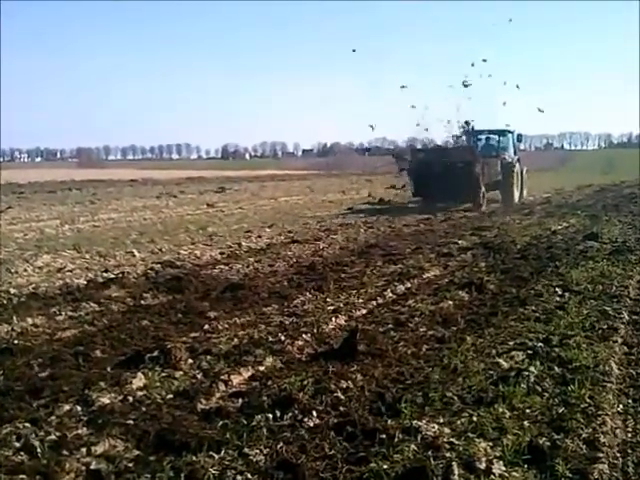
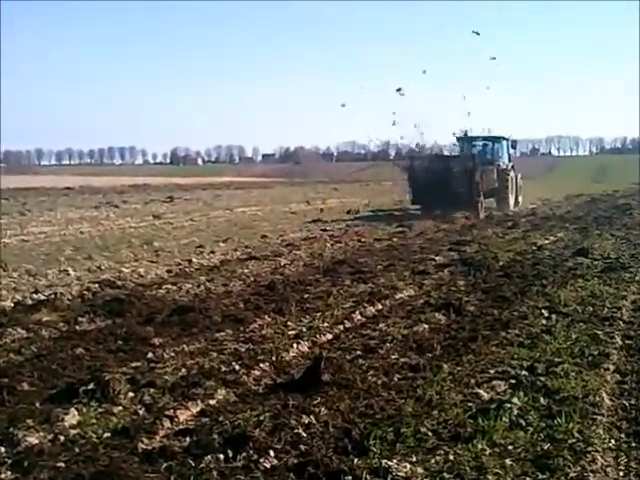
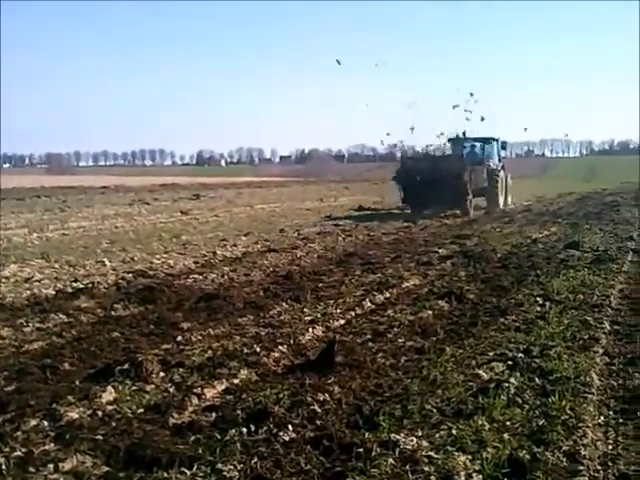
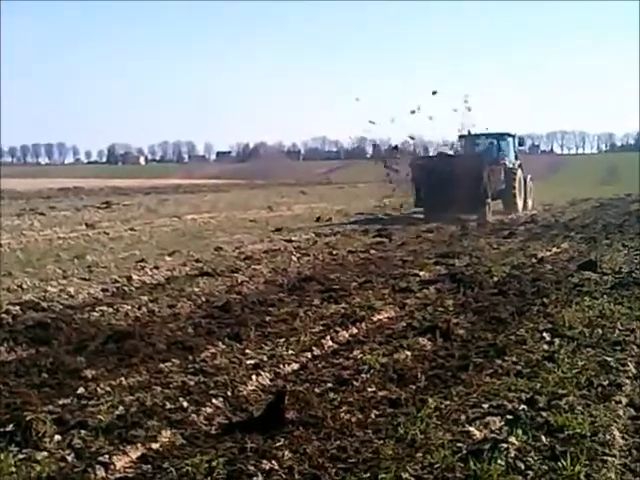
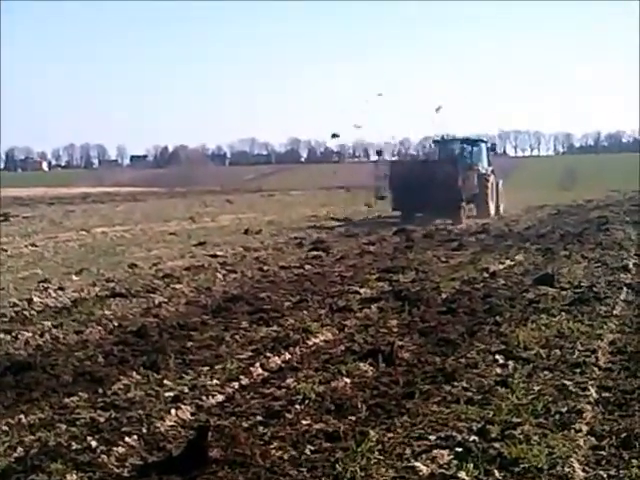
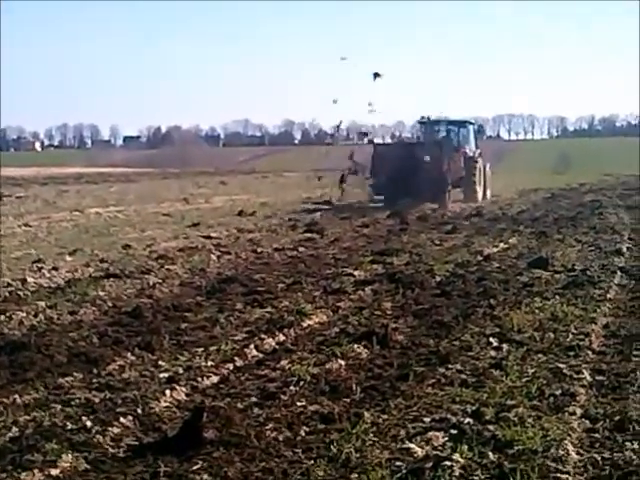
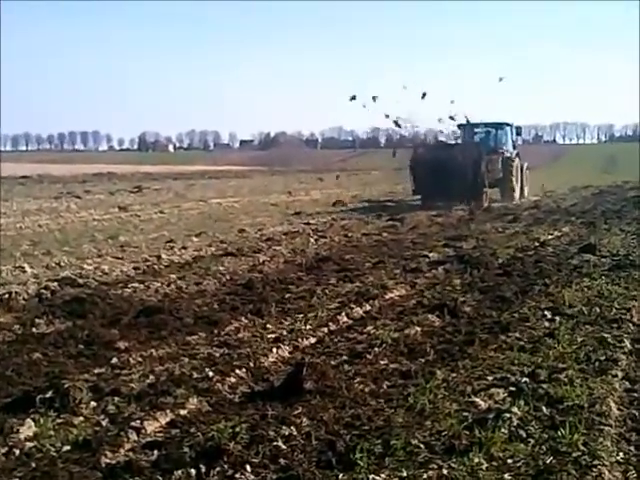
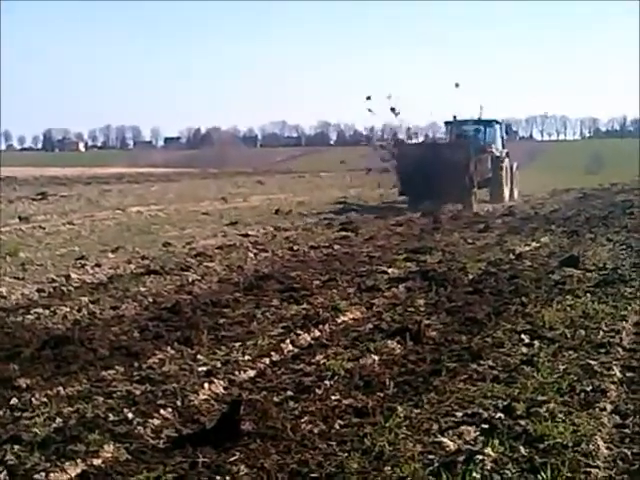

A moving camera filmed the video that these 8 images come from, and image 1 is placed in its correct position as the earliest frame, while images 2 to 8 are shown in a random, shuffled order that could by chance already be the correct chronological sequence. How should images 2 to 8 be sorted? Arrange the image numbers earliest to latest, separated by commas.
3, 2, 7, 4, 8, 6, 5
